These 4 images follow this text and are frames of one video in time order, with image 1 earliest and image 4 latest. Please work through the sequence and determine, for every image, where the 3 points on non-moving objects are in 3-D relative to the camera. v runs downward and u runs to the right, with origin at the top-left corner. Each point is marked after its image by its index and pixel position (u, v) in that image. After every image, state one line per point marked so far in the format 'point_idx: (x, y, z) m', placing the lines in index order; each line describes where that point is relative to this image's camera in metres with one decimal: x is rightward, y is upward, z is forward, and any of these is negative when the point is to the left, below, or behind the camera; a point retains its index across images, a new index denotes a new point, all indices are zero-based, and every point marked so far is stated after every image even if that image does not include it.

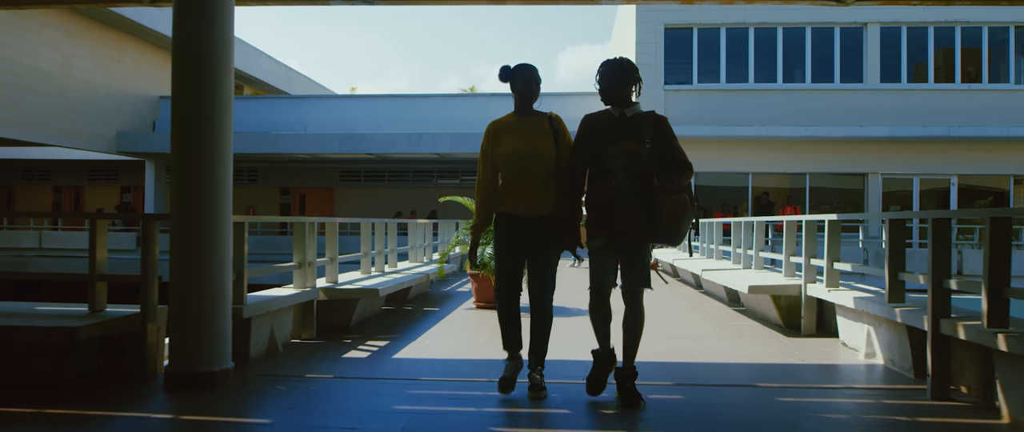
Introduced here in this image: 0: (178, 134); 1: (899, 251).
0: (-1.6, +0.4, +3.6) m
1: (+2.1, -0.2, +3.9) m
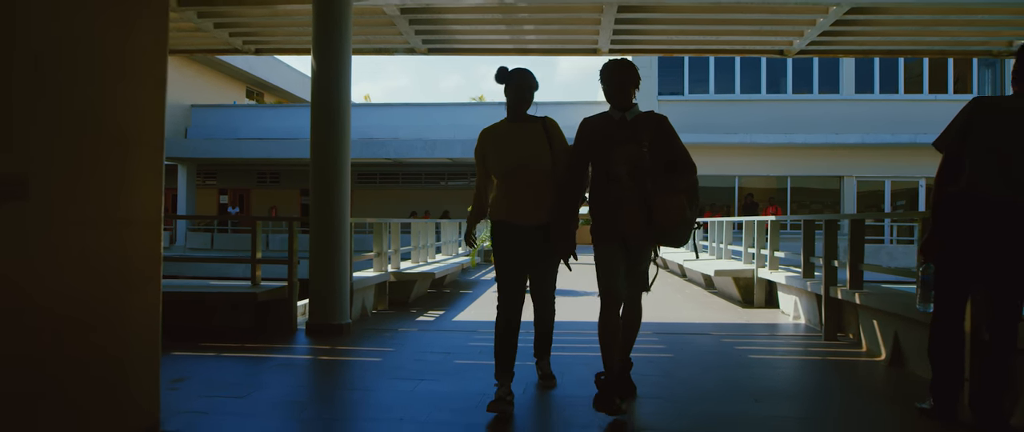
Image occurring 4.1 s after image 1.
0: (-1.4, +0.4, +5.2) m
1: (+2.3, -0.2, +5.6) m
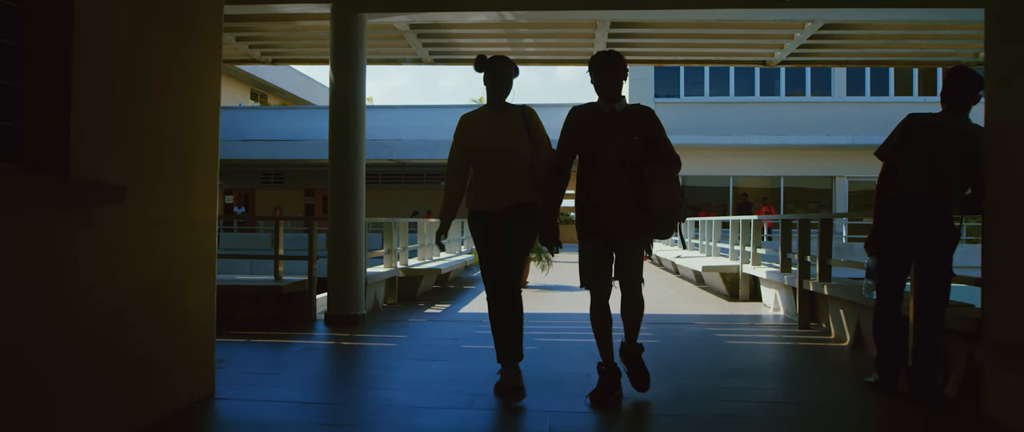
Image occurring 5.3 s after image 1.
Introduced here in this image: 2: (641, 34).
0: (-1.4, +0.4, +5.7) m
1: (+2.3, -0.2, +6.0) m
2: (+1.2, +1.7, +6.8) m
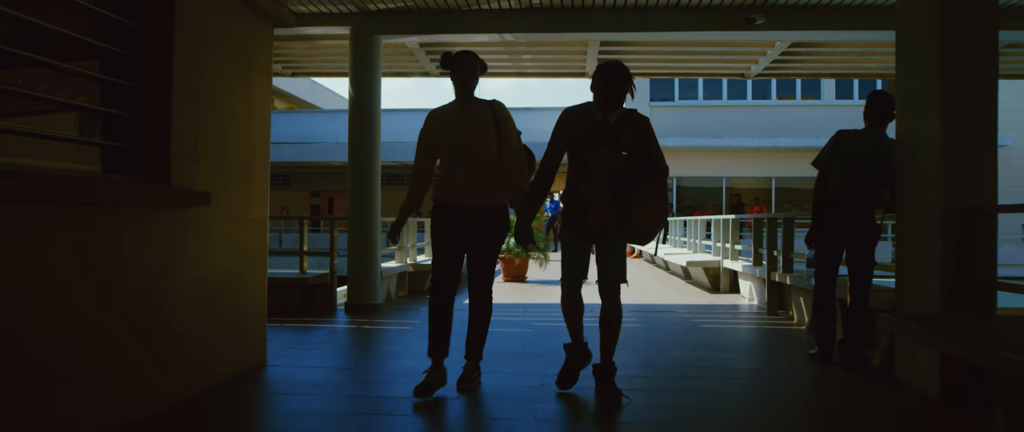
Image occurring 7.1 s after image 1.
0: (-1.4, +0.4, +6.4) m
1: (+2.3, -0.2, +6.7) m
2: (+1.2, +1.7, +7.5) m
